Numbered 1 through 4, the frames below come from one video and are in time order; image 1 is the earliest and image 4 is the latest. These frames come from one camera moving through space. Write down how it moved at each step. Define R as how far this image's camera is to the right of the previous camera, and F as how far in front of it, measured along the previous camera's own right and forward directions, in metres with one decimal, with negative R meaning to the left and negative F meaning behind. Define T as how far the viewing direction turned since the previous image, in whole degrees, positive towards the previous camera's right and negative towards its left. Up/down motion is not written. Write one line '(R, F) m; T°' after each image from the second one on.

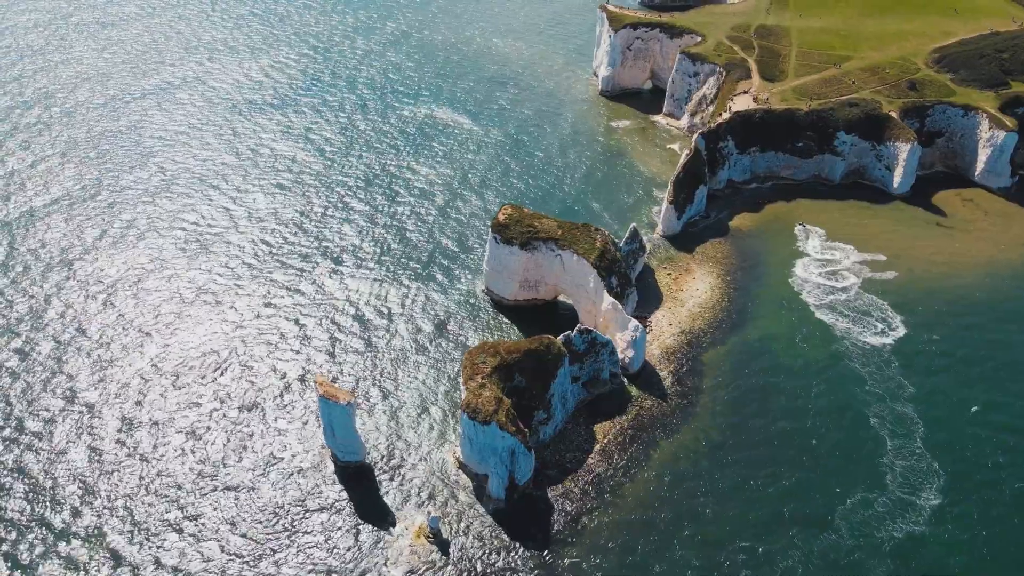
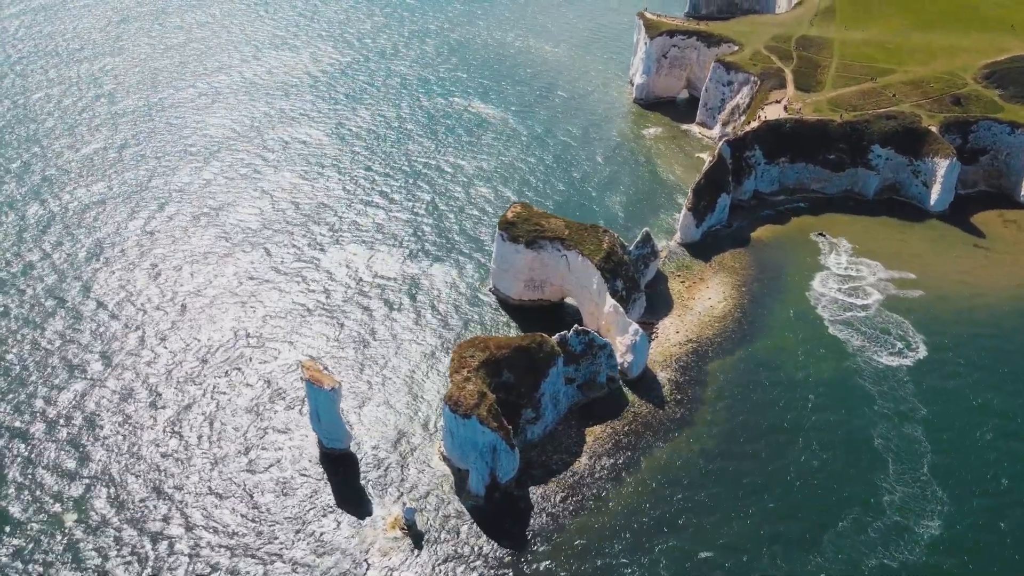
(+4.0, +0.8) m; -4°
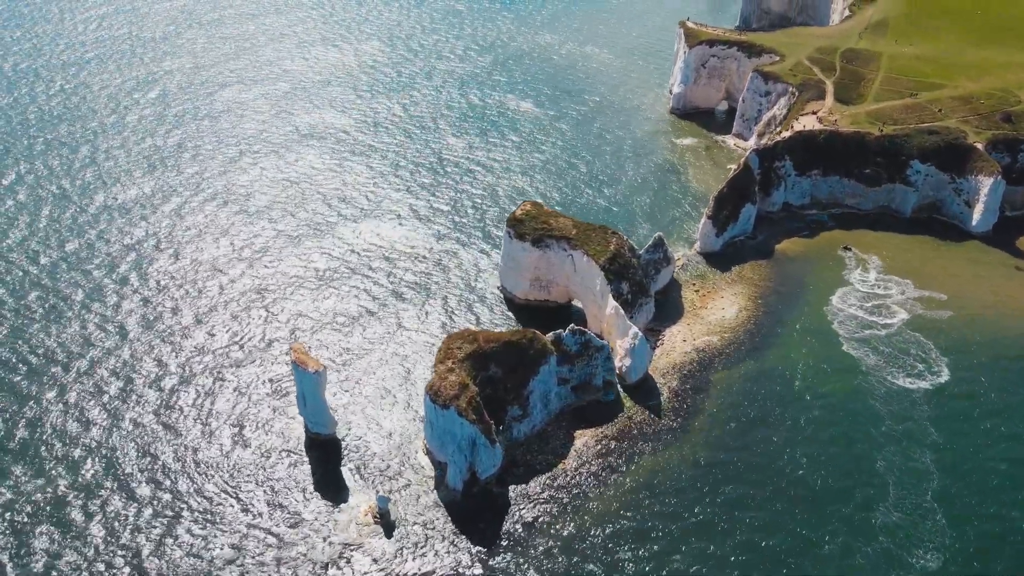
(+4.3, +1.1) m; -5°
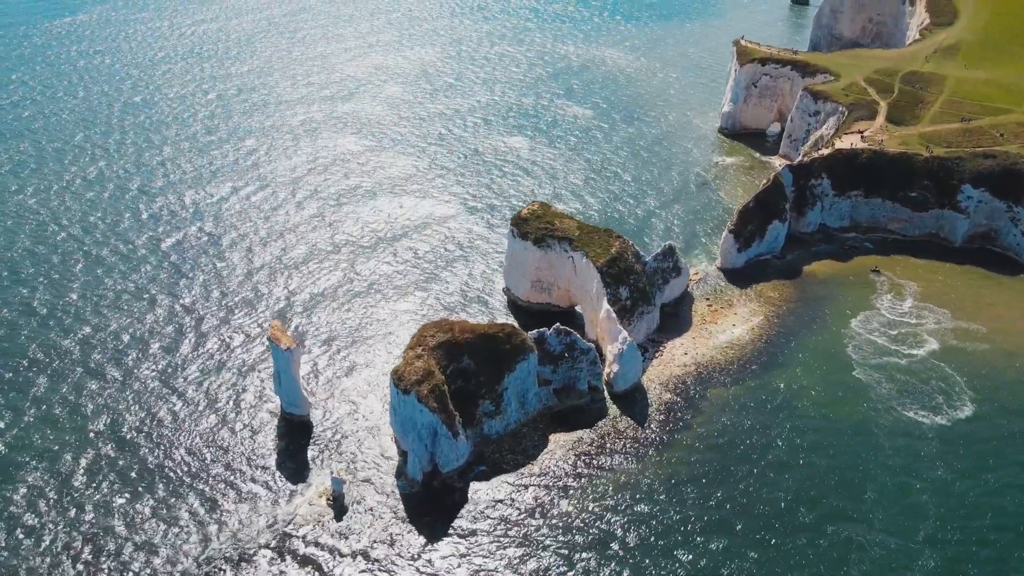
(+6.6, +1.8) m; -7°
